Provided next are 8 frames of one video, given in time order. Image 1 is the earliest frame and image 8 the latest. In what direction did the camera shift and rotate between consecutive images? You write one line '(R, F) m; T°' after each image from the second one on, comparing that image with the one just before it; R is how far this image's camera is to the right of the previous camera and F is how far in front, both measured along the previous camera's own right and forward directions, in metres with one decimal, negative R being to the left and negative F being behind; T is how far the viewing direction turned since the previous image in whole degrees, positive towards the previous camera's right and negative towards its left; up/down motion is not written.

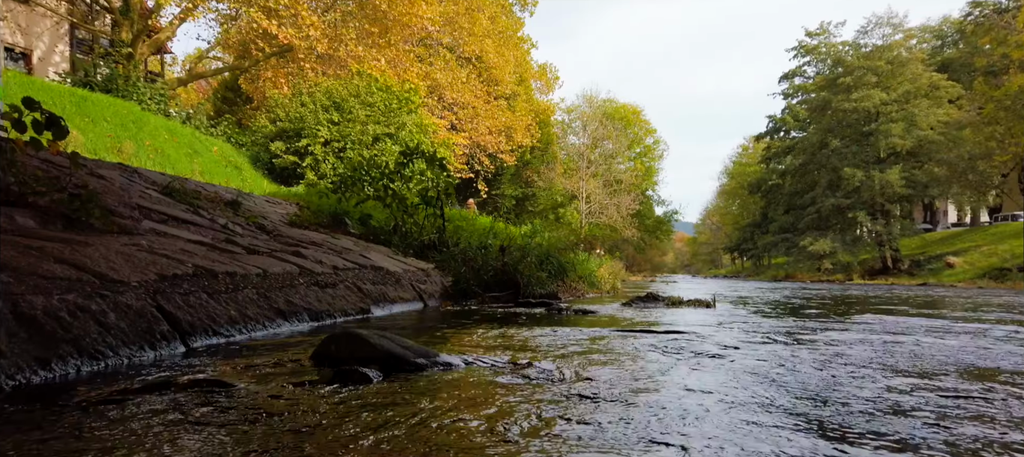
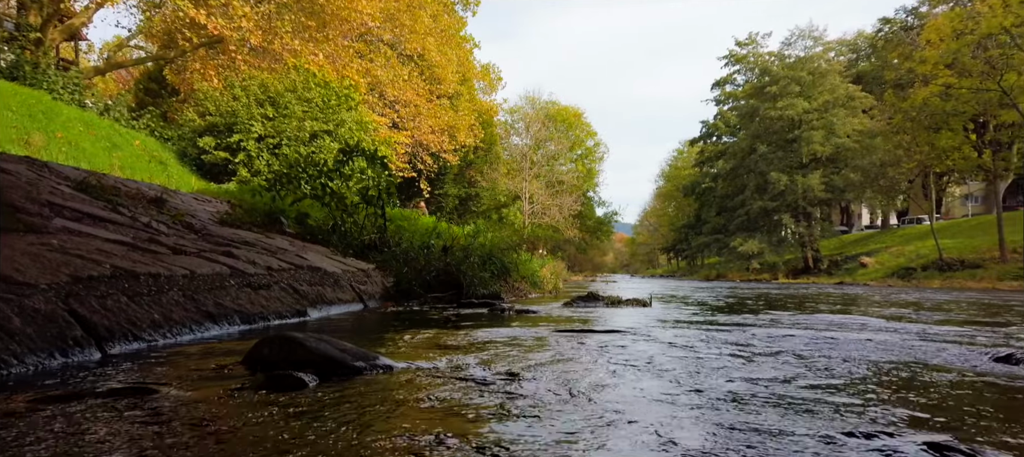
(0.0, +0.1) m; +4°
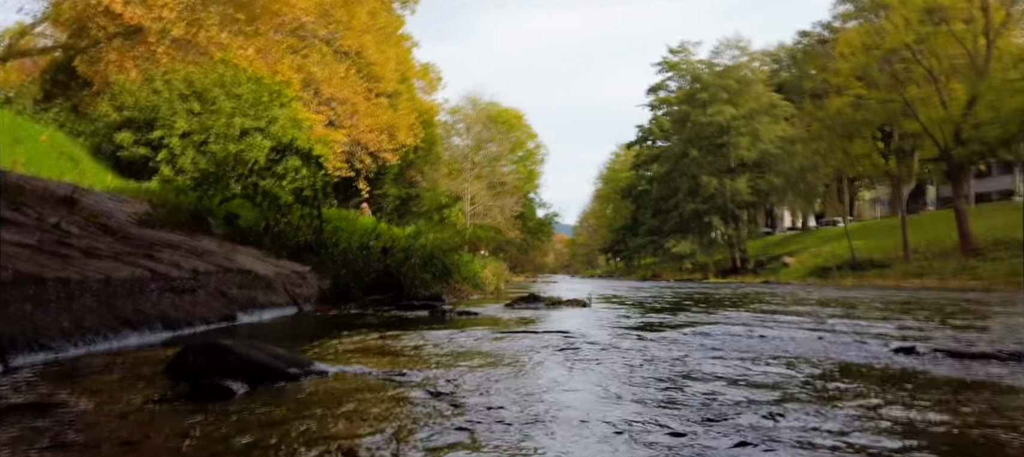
(0.0, +0.1) m; +4°
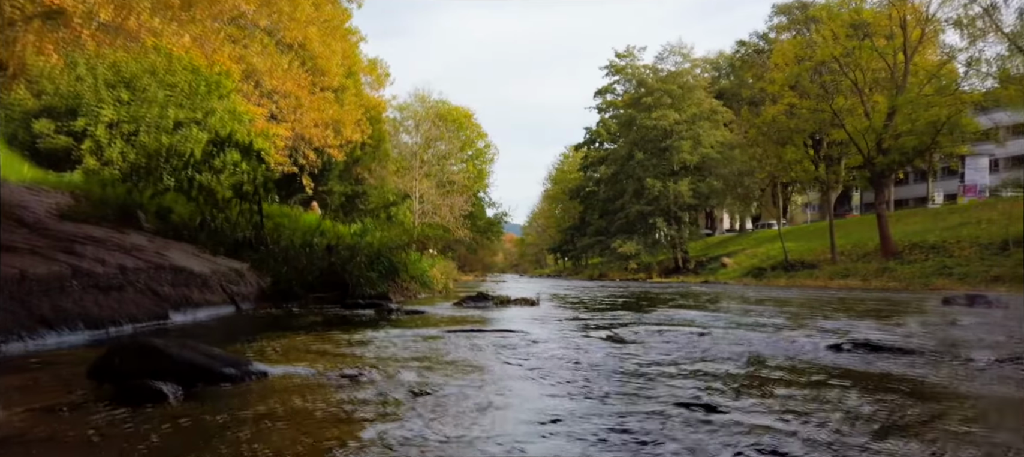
(0.0, +0.1) m; +4°
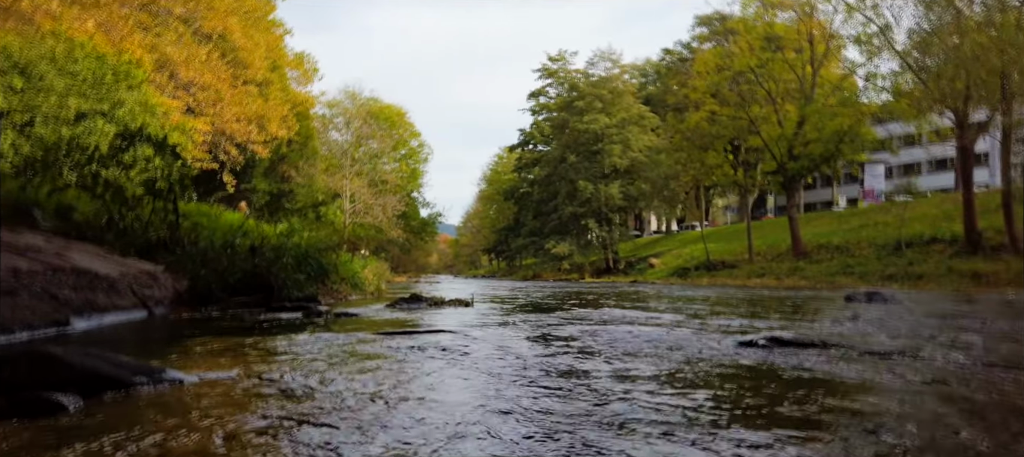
(+0.1, -0.4) m; +5°
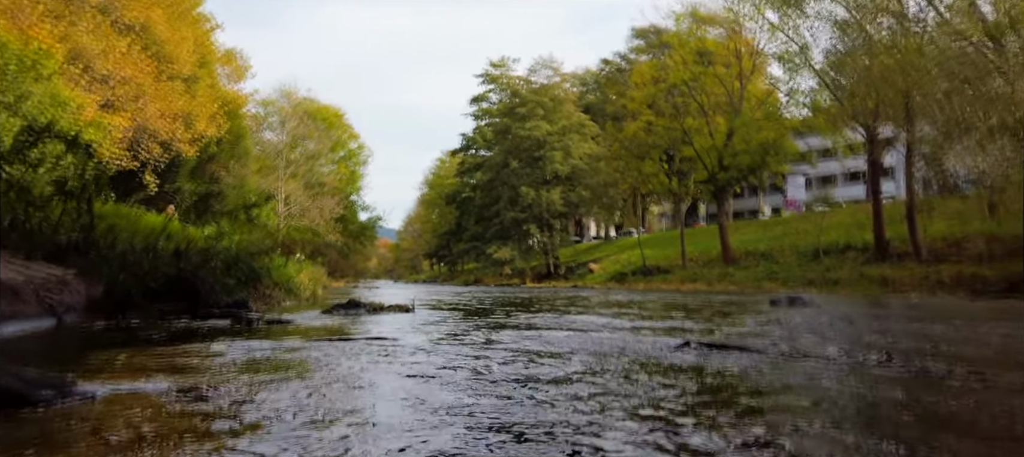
(0.0, -0.9) m; +4°
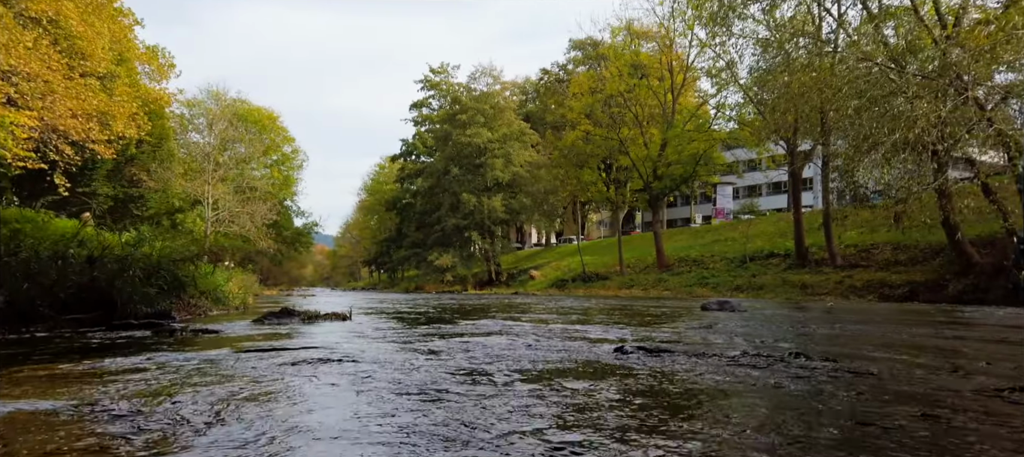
(+0.1, -0.6) m; +4°
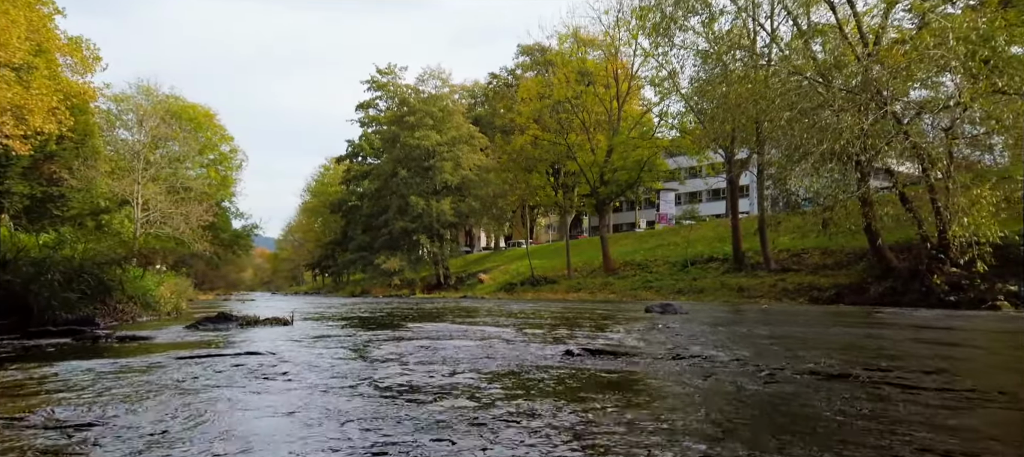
(+0.1, -0.4) m; +4°
